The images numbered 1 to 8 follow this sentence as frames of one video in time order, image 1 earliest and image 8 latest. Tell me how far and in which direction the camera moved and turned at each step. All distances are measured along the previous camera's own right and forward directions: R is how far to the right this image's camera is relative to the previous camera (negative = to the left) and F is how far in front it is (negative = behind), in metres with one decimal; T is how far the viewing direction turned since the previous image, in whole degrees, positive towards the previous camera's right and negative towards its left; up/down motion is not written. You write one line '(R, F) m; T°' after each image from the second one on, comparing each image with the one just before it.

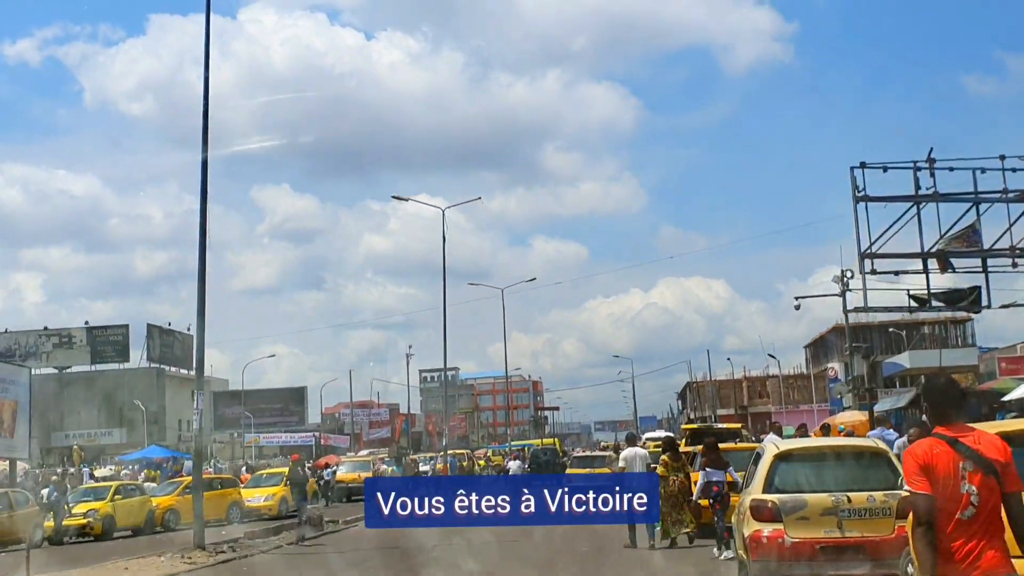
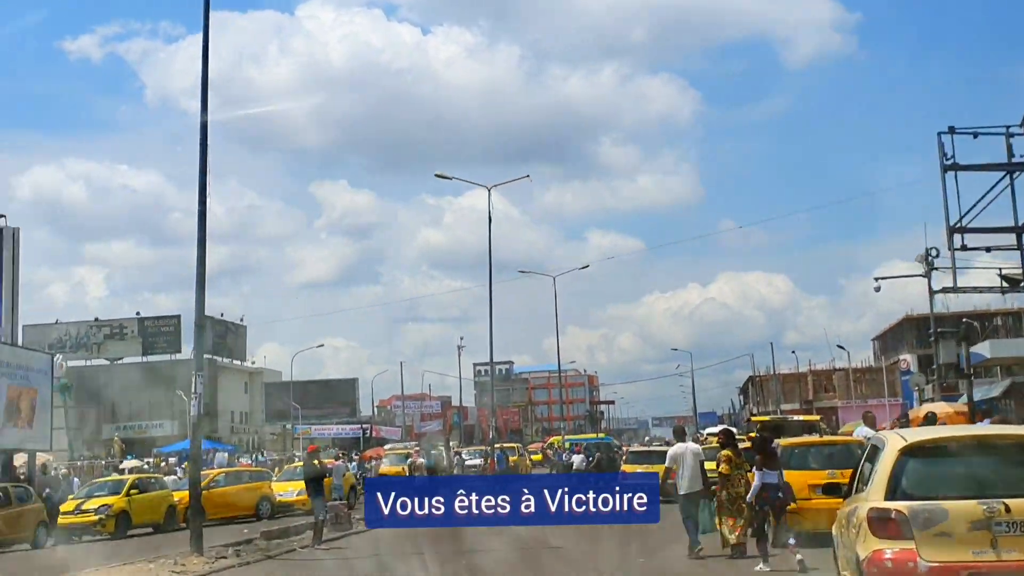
(+0.2, +2.4) m; -3°
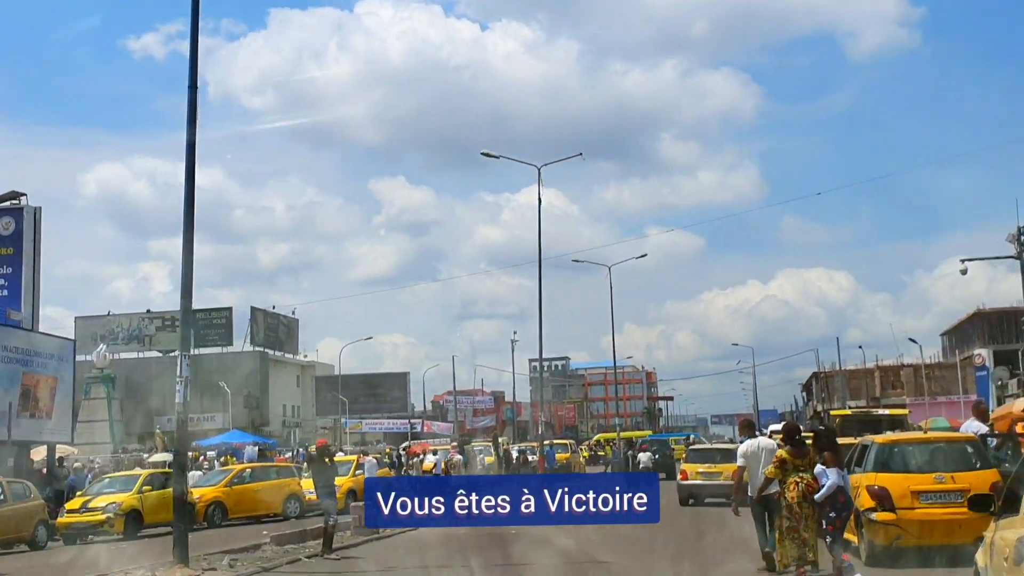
(+0.2, +2.3) m; -3°
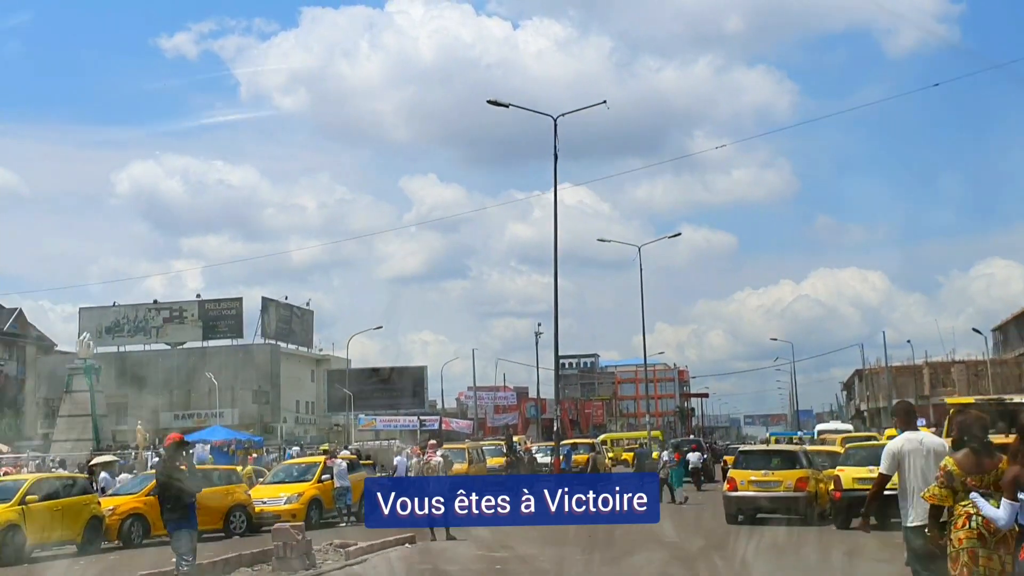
(+0.6, +5.1) m; -2°
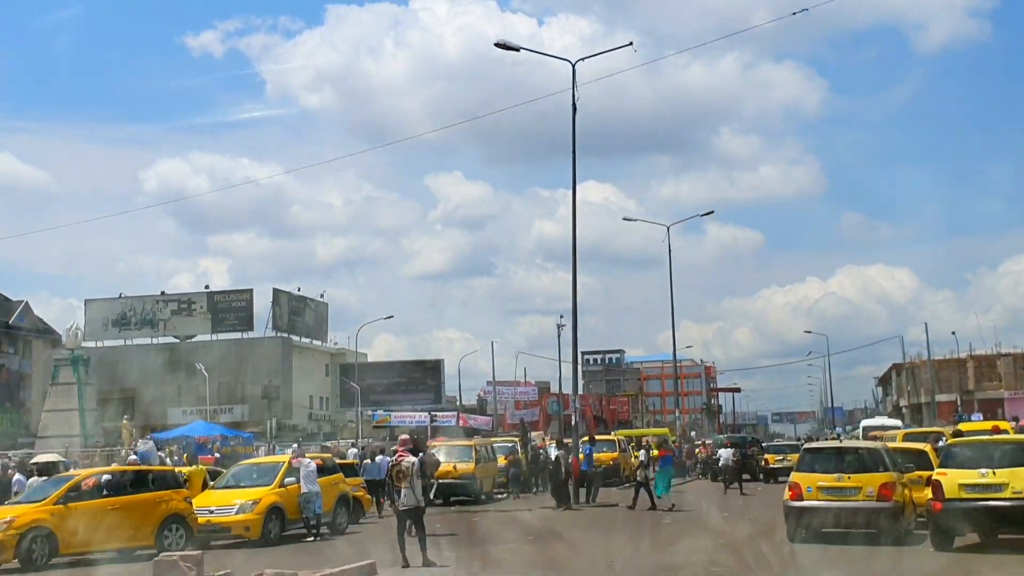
(+0.4, +3.9) m; -1°
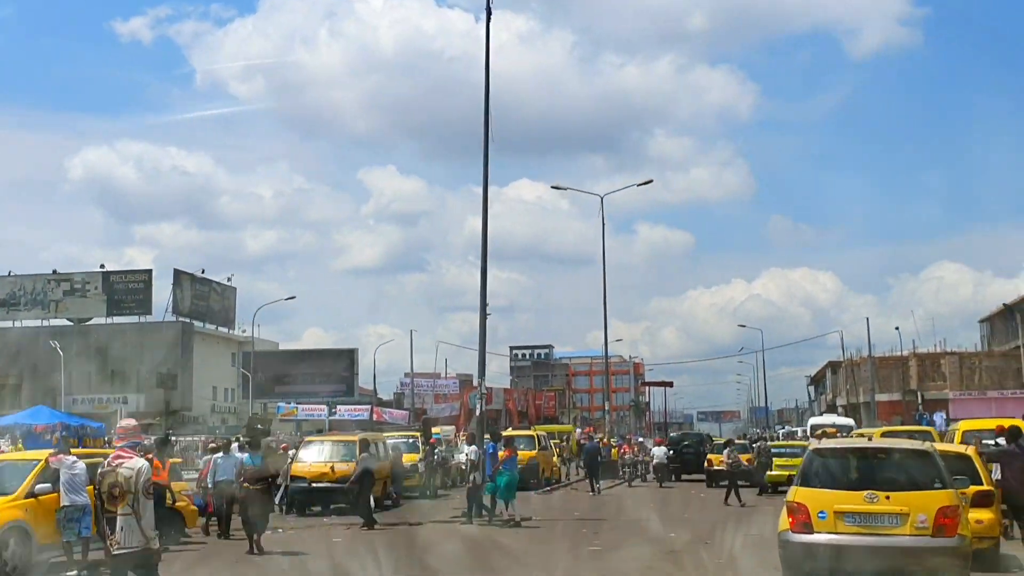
(+0.8, +5.3) m; +4°
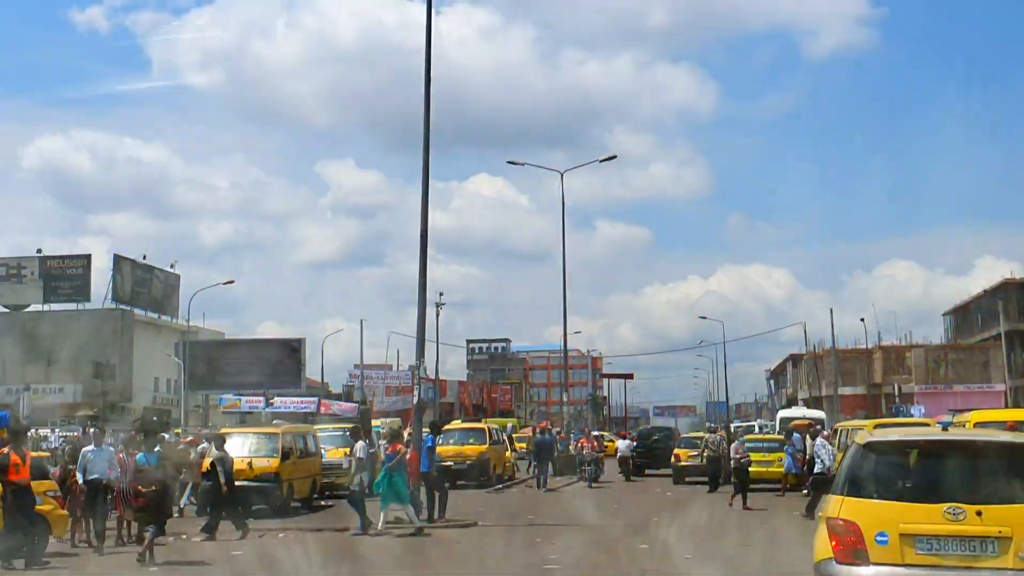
(+0.2, +2.7) m; +2°
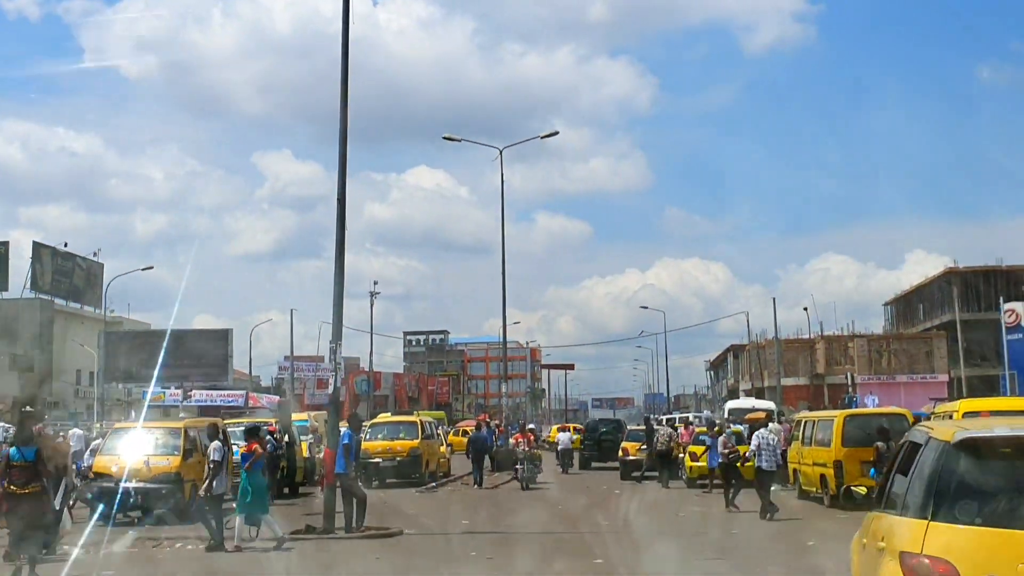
(+0.1, +2.1) m; +3°
